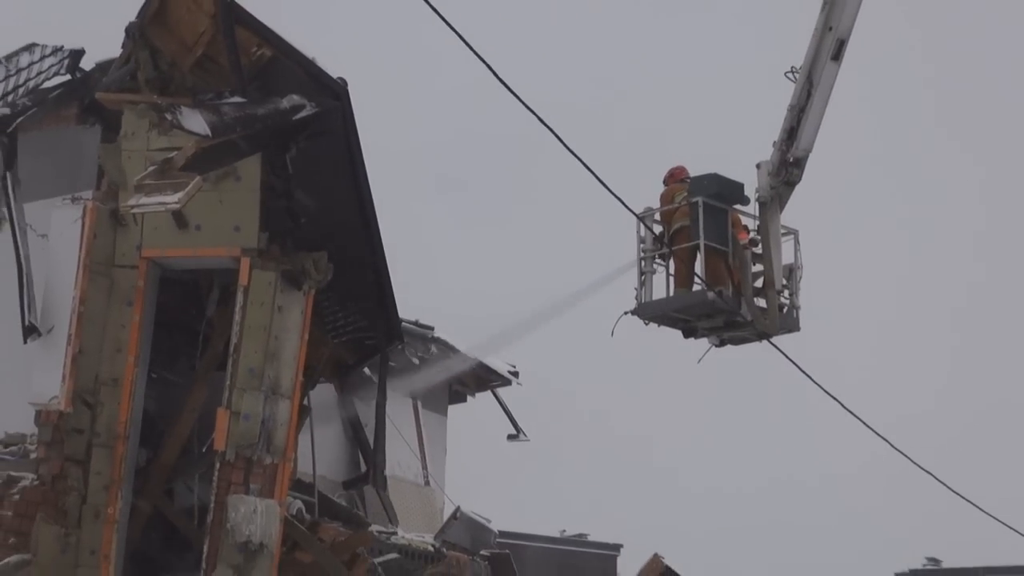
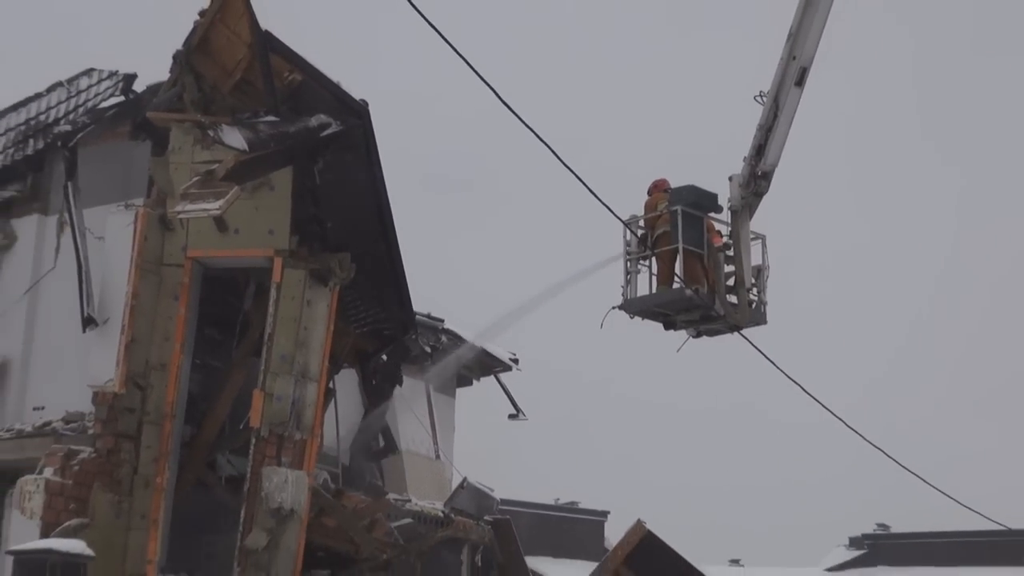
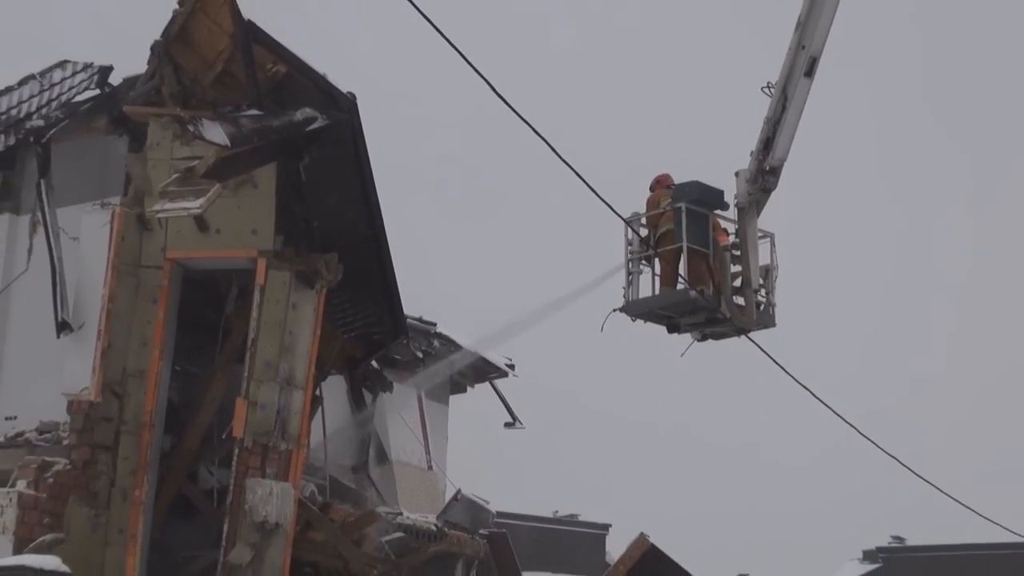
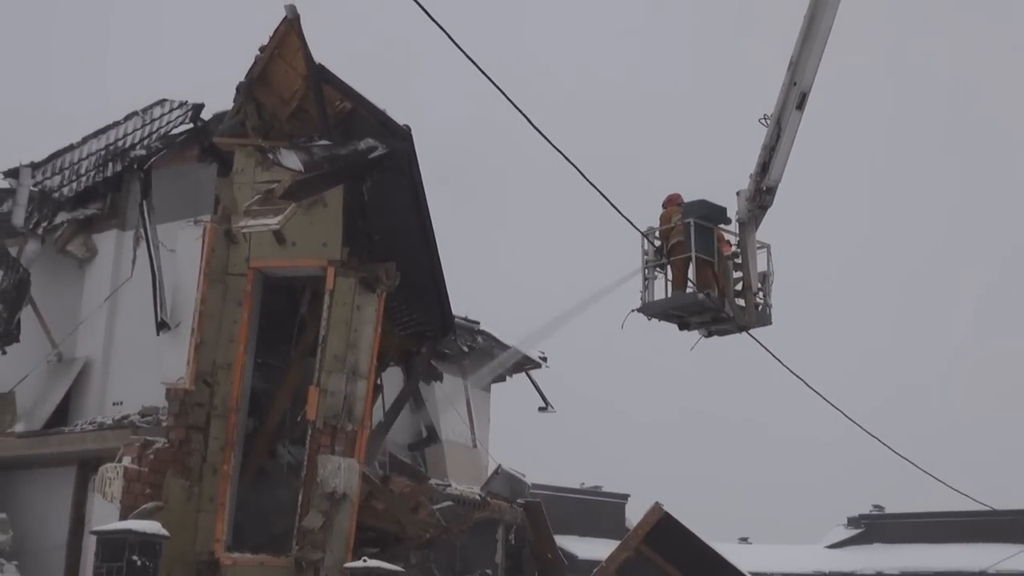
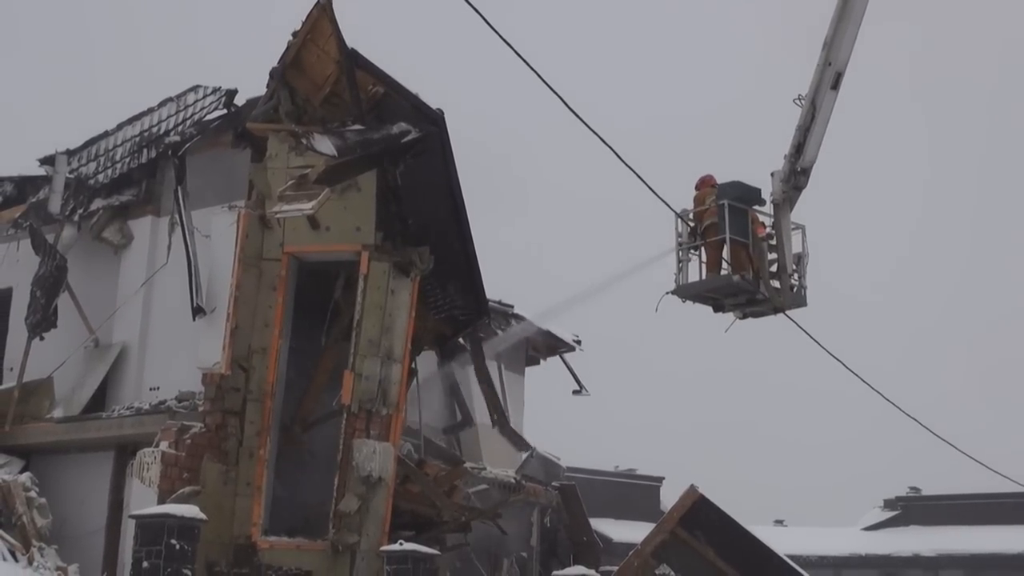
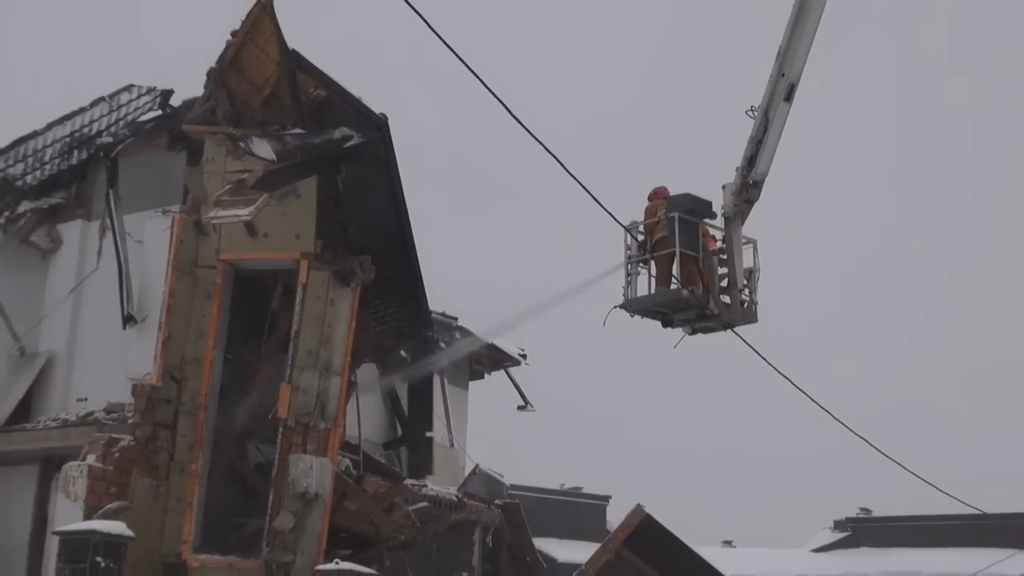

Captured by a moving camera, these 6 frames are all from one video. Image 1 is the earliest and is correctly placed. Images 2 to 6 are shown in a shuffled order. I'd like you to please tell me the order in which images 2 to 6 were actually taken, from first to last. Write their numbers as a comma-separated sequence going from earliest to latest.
3, 2, 6, 4, 5
